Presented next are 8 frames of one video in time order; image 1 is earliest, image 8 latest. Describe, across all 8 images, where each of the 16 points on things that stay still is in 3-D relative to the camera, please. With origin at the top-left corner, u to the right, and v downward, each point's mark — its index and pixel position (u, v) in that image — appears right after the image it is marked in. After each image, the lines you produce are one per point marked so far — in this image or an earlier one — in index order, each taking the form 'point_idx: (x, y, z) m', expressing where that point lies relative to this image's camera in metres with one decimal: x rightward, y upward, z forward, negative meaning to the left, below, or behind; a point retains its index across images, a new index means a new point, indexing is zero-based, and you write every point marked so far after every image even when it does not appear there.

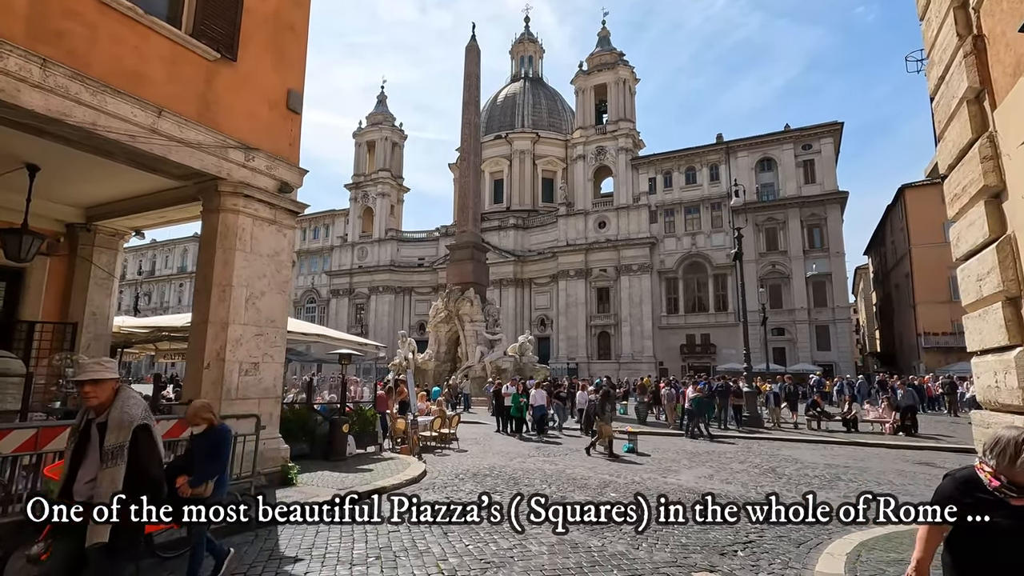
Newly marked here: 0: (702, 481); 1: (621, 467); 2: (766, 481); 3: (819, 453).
0: (+3.5, -3.5, +9.8) m
1: (+2.3, -3.7, +11.2) m
2: (+4.7, -3.6, +10.0) m
3: (+7.9, -4.2, +13.8) m
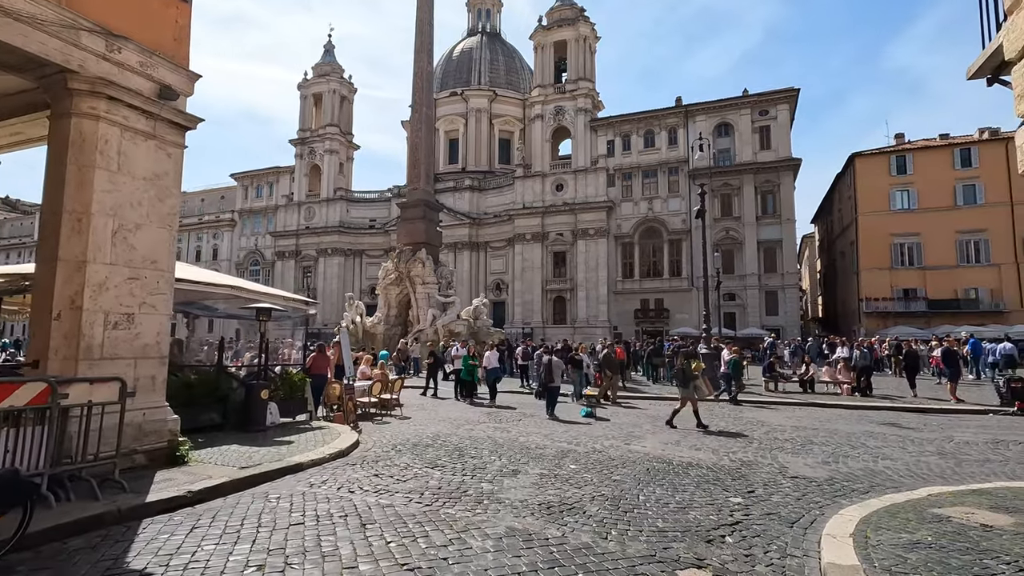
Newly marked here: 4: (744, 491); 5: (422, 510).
0: (+2.6, -2.7, +8.9) m
1: (+1.3, -2.8, +10.1) m
2: (+3.8, -2.7, +9.1) m
3: (+6.7, -3.1, +13.2) m
4: (+2.8, -2.4, +6.4) m
5: (-0.9, -2.2, +5.2) m
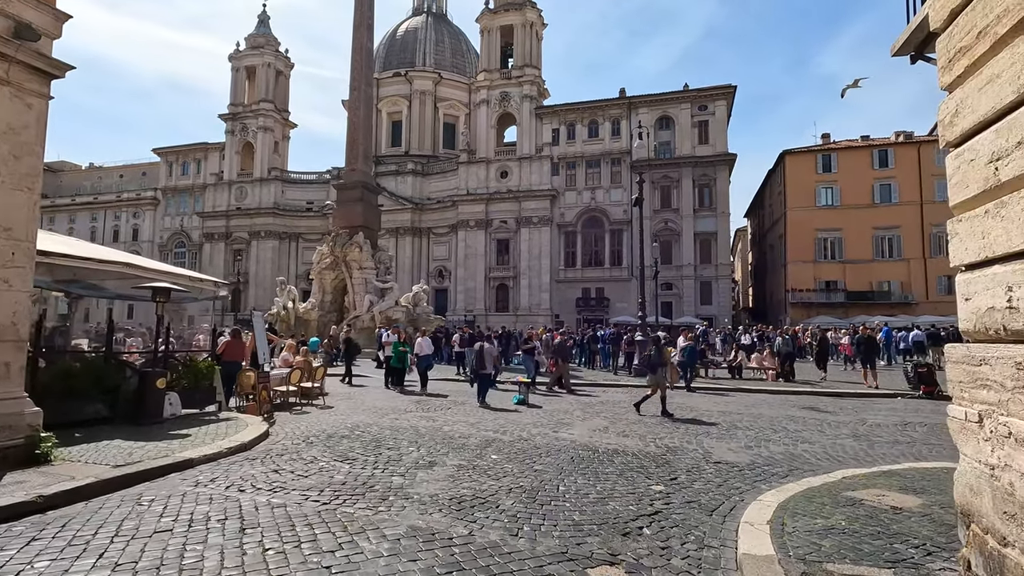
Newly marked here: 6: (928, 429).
0: (+1.4, -2.4, +8.7) m
1: (-0.1, -2.4, +9.8) m
2: (+2.5, -2.4, +9.1) m
3: (+5.0, -2.8, +13.4) m
4: (+1.8, -2.2, +6.3) m
5: (-1.7, -1.9, +4.7) m
6: (+7.6, -2.6, +9.9) m
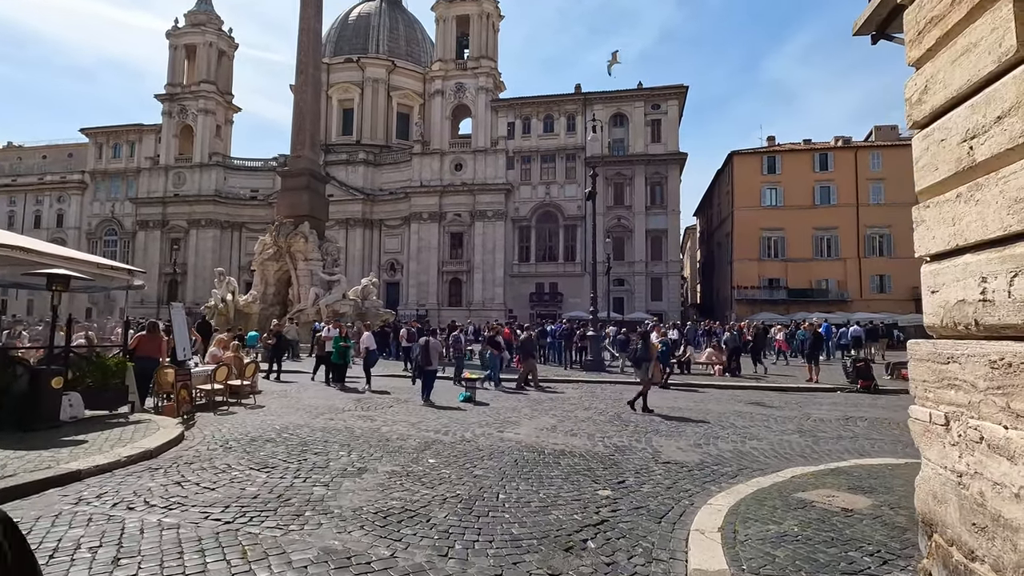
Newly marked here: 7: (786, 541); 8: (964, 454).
0: (+0.5, -2.3, +8.3) m
1: (-1.0, -2.3, +9.3) m
2: (+1.6, -2.3, +8.8) m
3: (+3.7, -2.7, +13.3) m
4: (+1.1, -2.1, +5.9) m
5: (-2.2, -1.8, +4.0) m
6: (+6.6, -2.5, +10.0) m
7: (+2.2, -2.0, +4.2) m
8: (+2.4, -0.9, +2.9) m
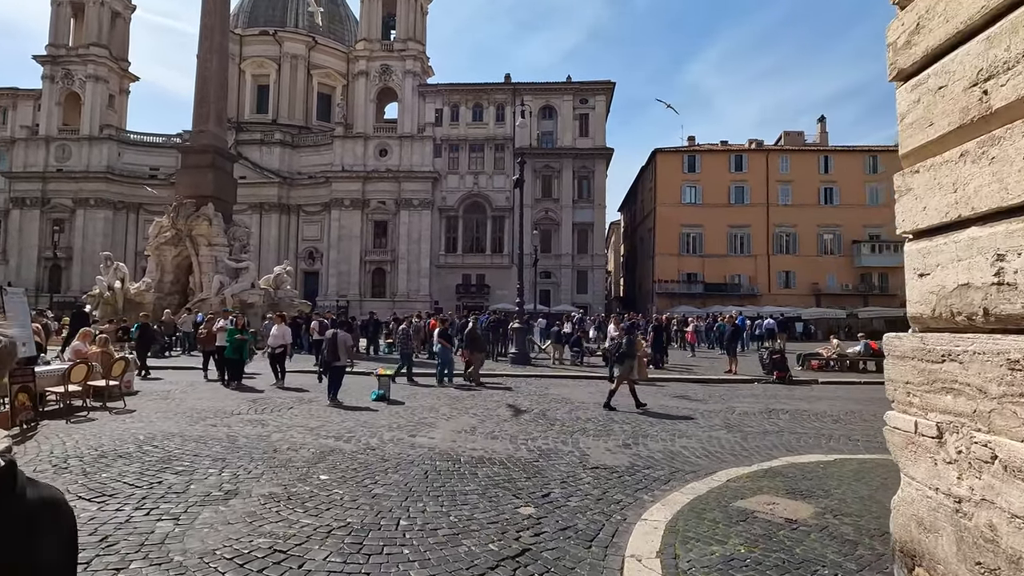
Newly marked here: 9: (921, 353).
0: (-0.7, -2.1, +7.4) m
1: (-2.4, -2.1, +8.2) m
2: (+0.4, -2.1, +8.1) m
3: (+1.8, -2.5, +12.8) m
4: (+0.3, -2.0, +5.2) m
5: (-2.8, -1.7, +2.8) m
6: (+5.2, -2.4, +9.9) m
7: (+1.5, -1.9, +3.6) m
8: (+2.0, -0.8, +2.3) m
9: (+2.0, -0.3, +2.6) m
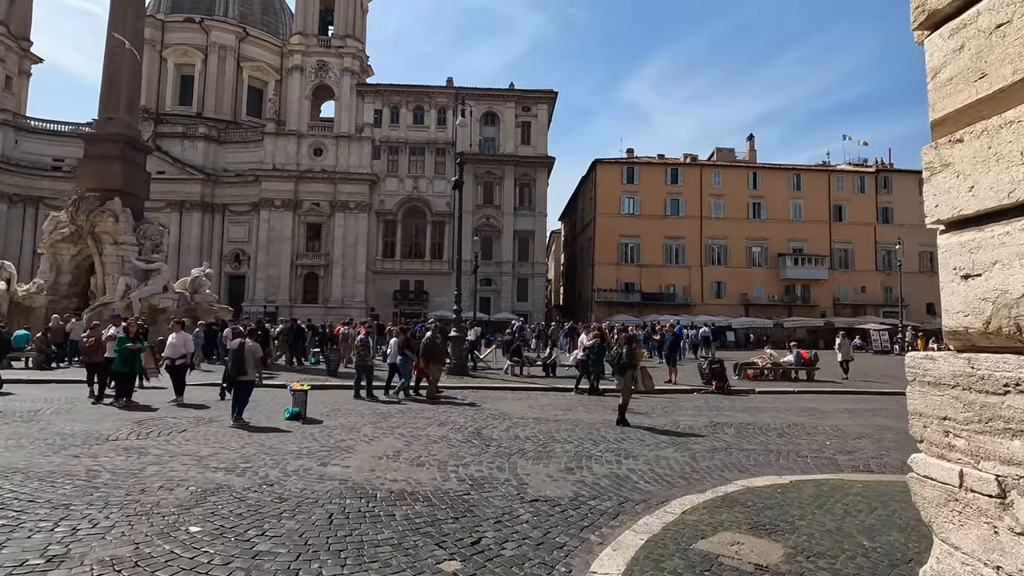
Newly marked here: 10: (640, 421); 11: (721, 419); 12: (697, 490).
0: (-1.5, -2.1, +6.4) m
1: (-3.3, -2.1, +7.0) m
2: (-0.6, -2.2, +7.2) m
3: (+0.3, -2.6, +12.1) m
4: (-0.4, -2.0, +4.3) m
5: (-3.2, -1.6, +1.6) m
6: (+4.0, -2.5, +9.6) m
7: (+1.1, -1.9, +2.9) m
8: (+1.7, -0.8, +1.7) m
9: (+1.7, -0.3, +1.9) m
10: (+2.5, -2.5, +10.2) m
11: (+4.2, -2.6, +10.8) m
12: (+2.1, -2.3, +6.0) m
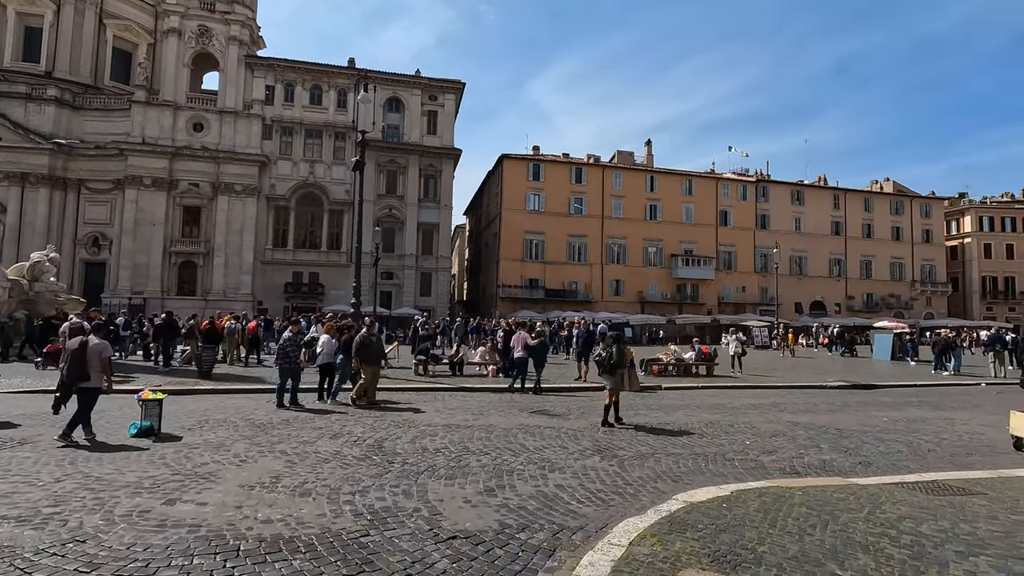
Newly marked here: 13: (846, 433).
0: (-2.4, -2.0, +5.0) m
1: (-4.2, -1.9, +5.3) m
2: (-1.6, -2.1, +5.9) m
3: (-1.6, -2.4, +10.9) m
4: (-0.9, -1.9, +3.1) m
5: (-3.1, -1.5, 0.0) m
6: (+2.5, -2.4, +9.1) m
7: (+0.8, -1.8, +2.0) m
8: (+1.6, -0.8, +0.9) m
9: (+1.6, -0.3, +1.2) m
10: (+0.8, -2.4, +9.5) m
11: (+2.4, -2.5, +10.4) m
12: (+1.2, -2.2, +5.2) m
13: (+5.9, -2.6, +9.6) m
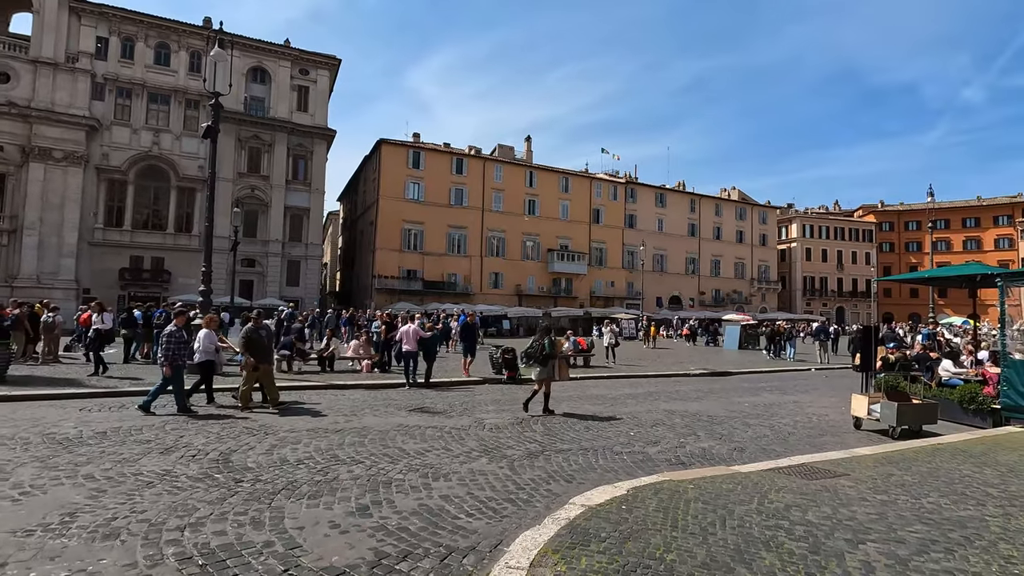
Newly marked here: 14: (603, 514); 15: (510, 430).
0: (-3.3, -1.8, +3.7) m
1: (-5.1, -1.7, +3.5) m
2: (-2.7, -1.9, +4.7) m
3: (-3.8, -2.2, +9.6) m
4: (-1.4, -1.8, +2.2) m
5: (-2.9, -1.4, -1.4) m
6: (+0.5, -2.3, +8.8) m
7: (+0.5, -1.7, +1.5) m
8: (+1.6, -0.7, +0.6) m
9: (+1.5, -0.2, +0.8) m
10: (-1.1, -2.2, +8.7) m
11: (+0.2, -2.3, +10.0) m
12: (+0.2, -2.0, +4.7) m
13: (+3.8, -2.4, +10.0) m
14: (+0.8, -2.0, +4.7) m
15: (0.0, -2.2, +8.4) m
